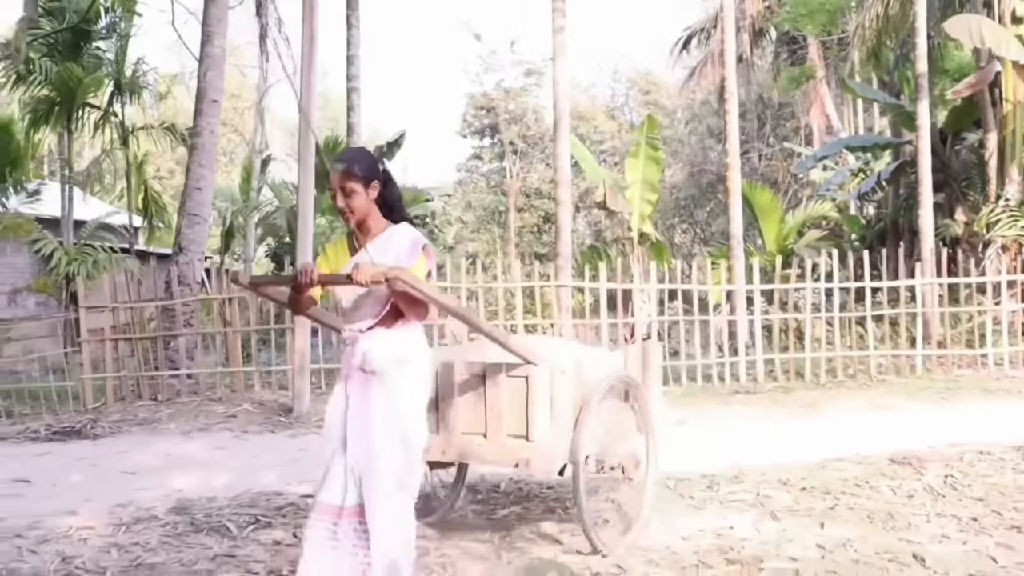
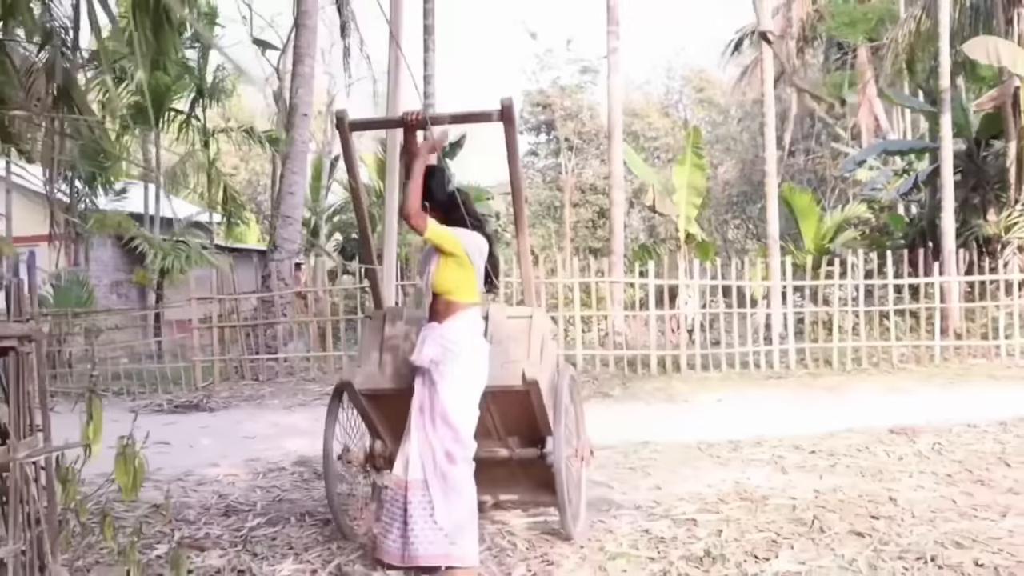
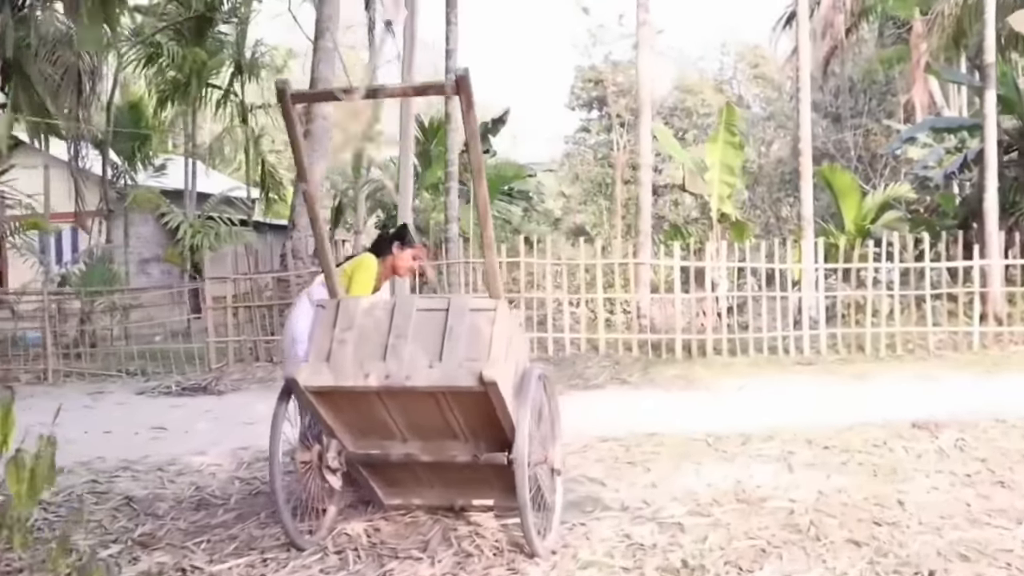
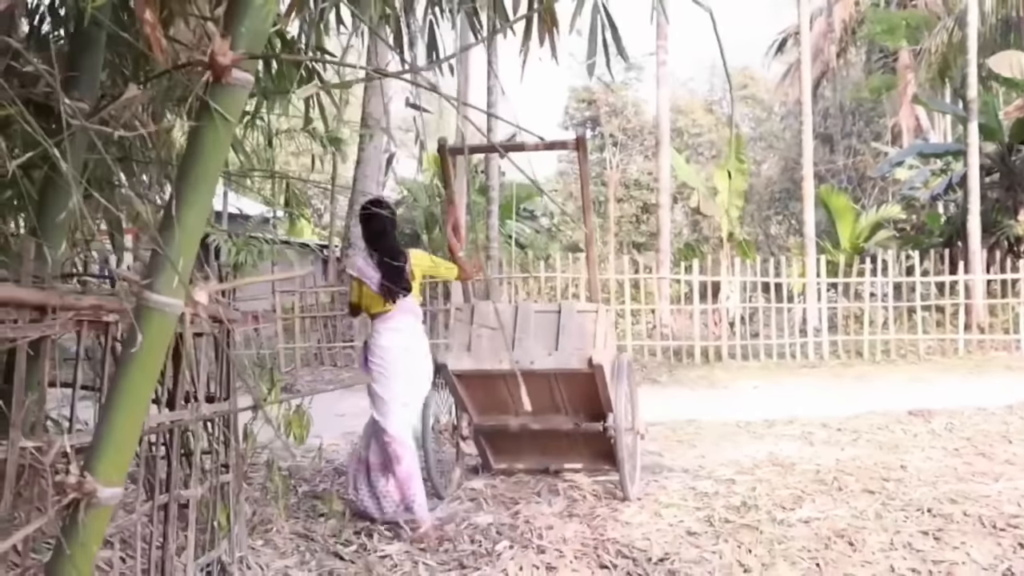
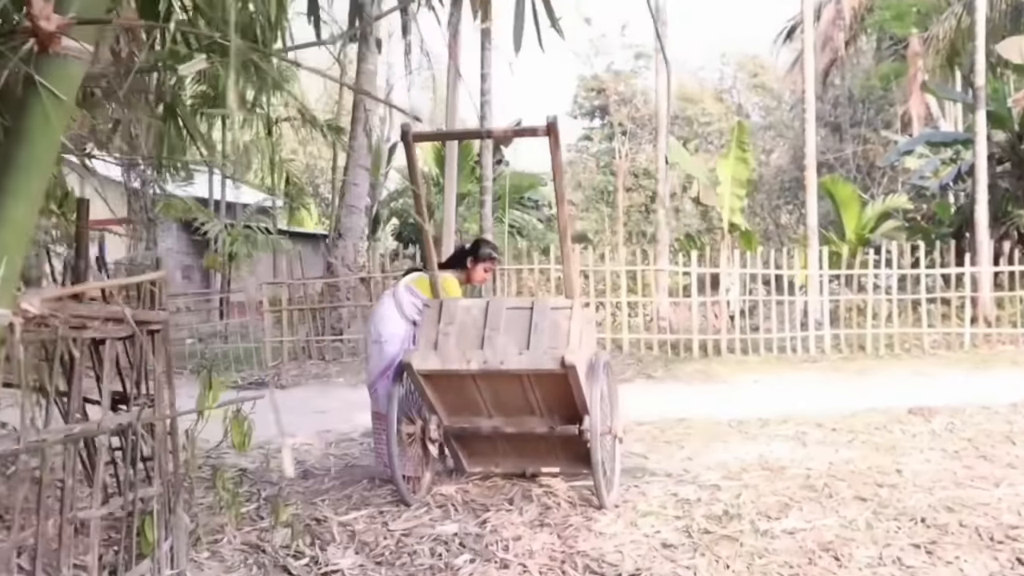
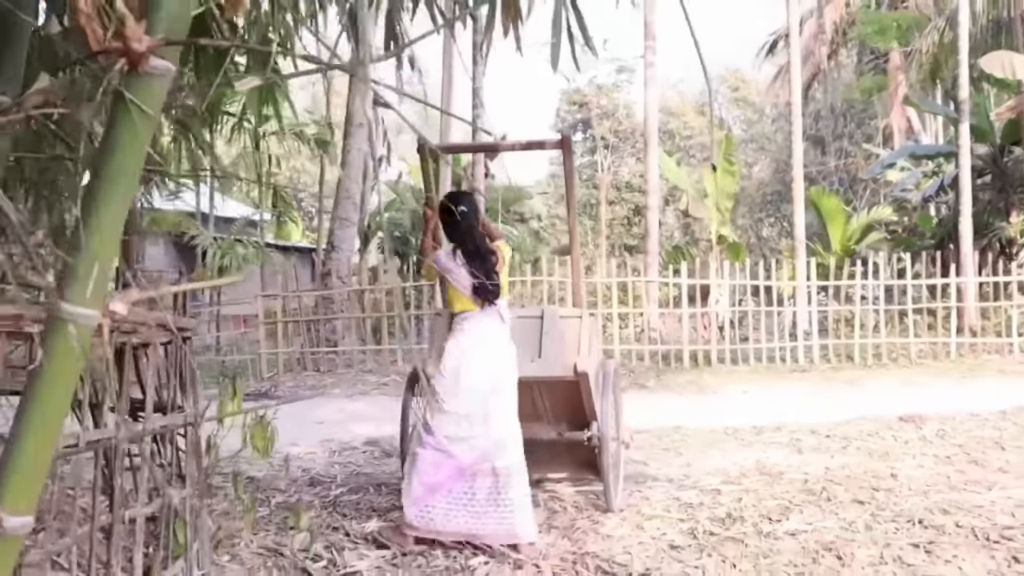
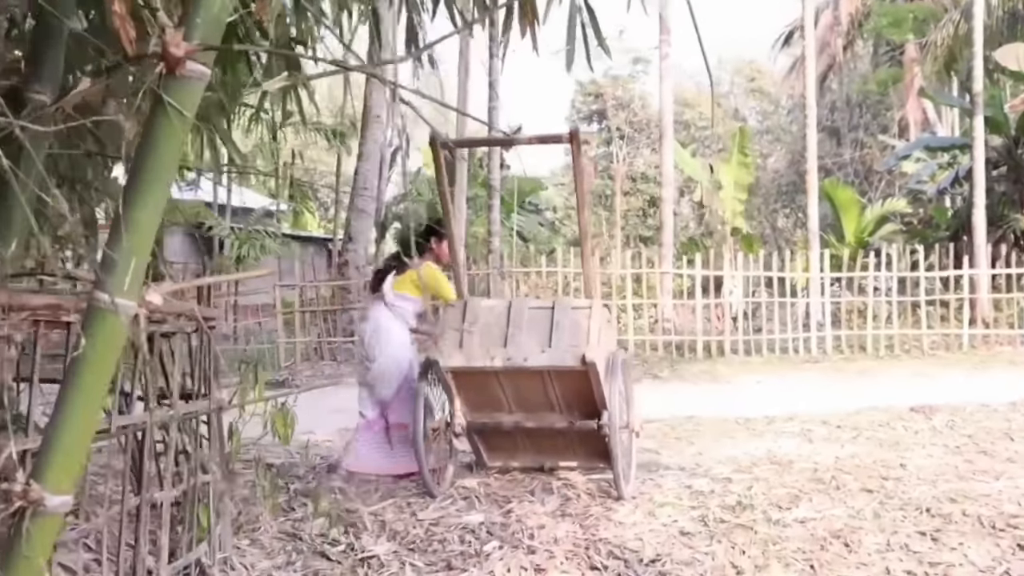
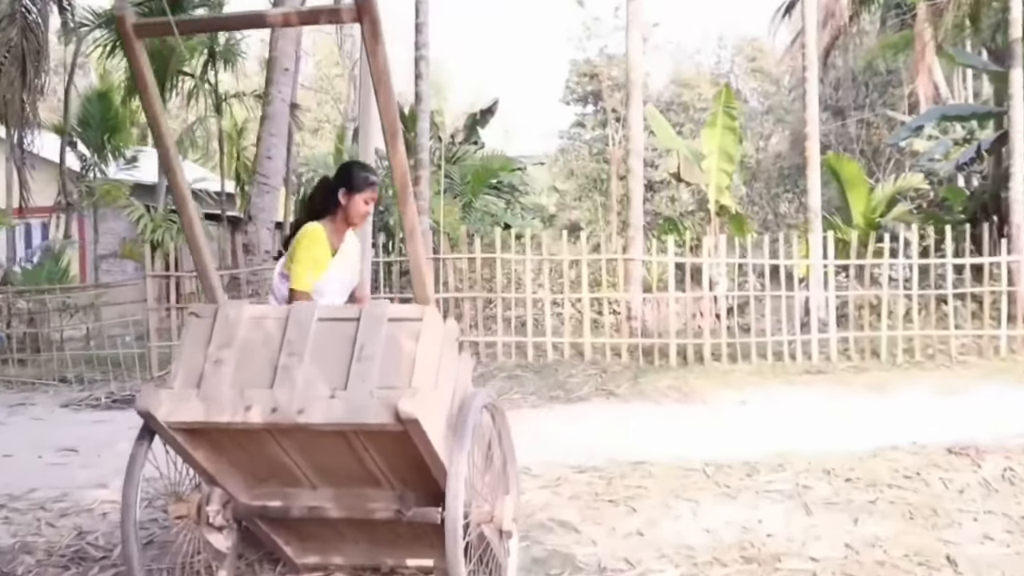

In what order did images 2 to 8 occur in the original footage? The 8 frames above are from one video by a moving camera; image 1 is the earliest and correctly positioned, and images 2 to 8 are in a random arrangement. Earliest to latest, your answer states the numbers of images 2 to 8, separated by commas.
2, 6, 4, 7, 5, 3, 8
